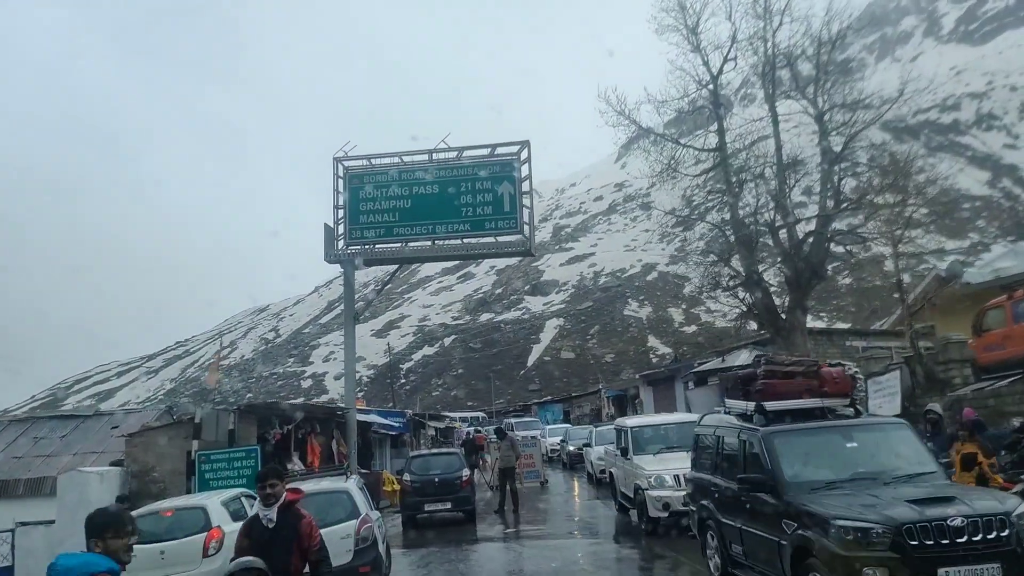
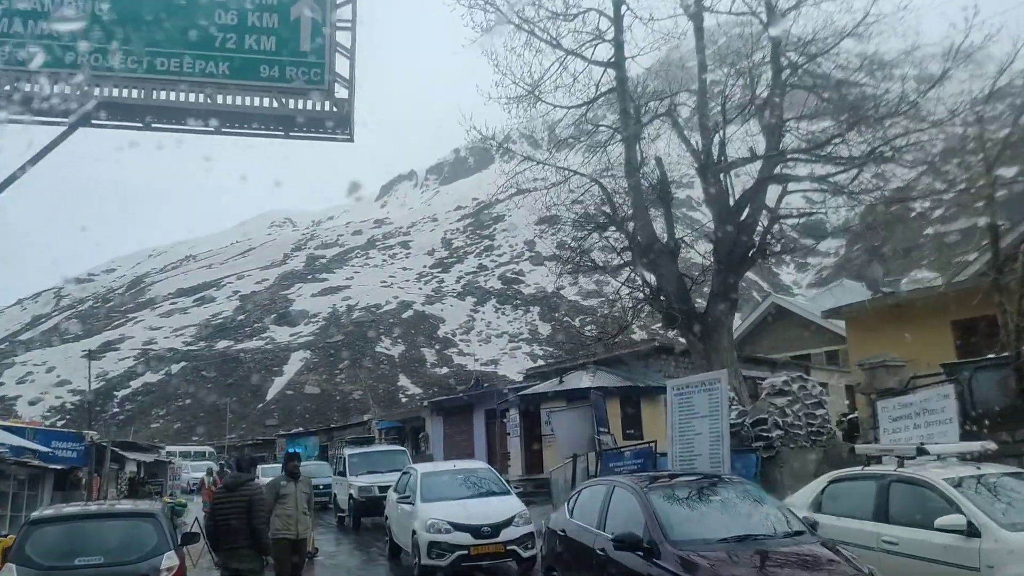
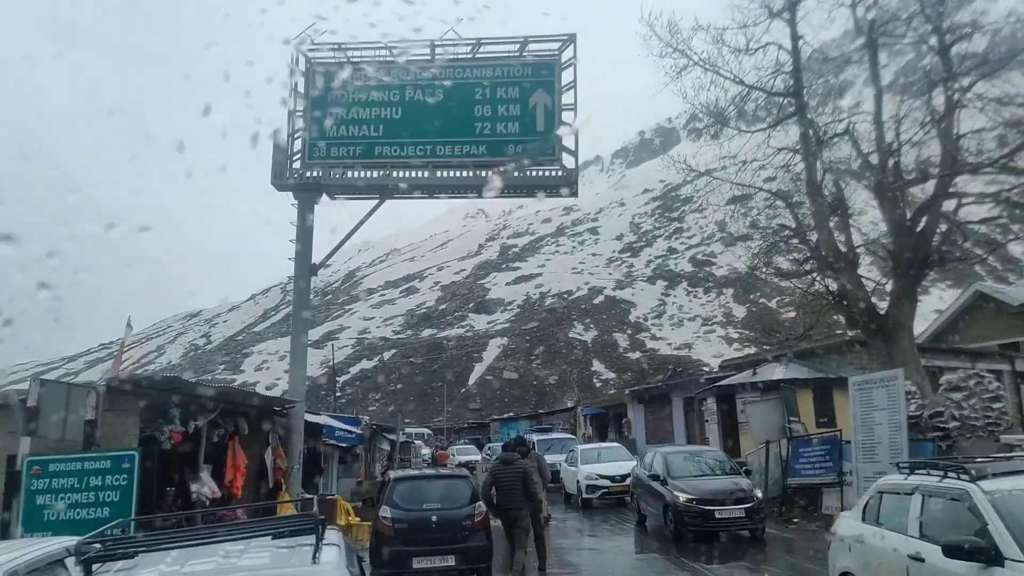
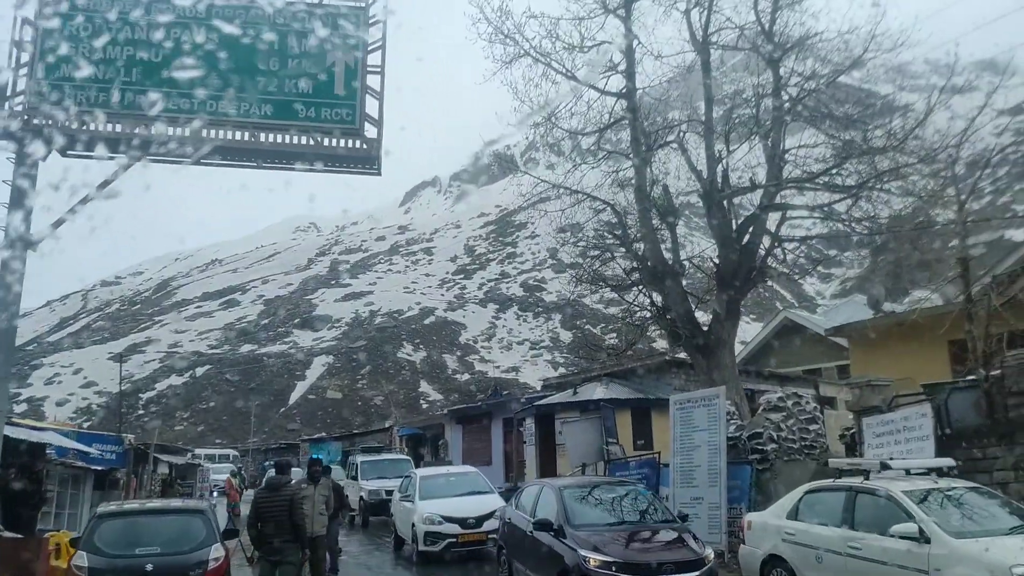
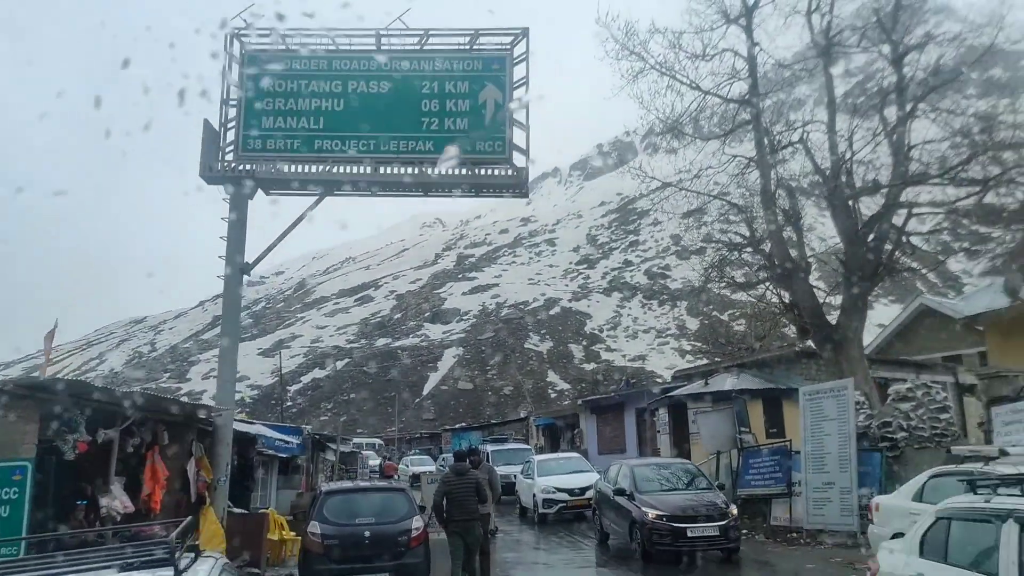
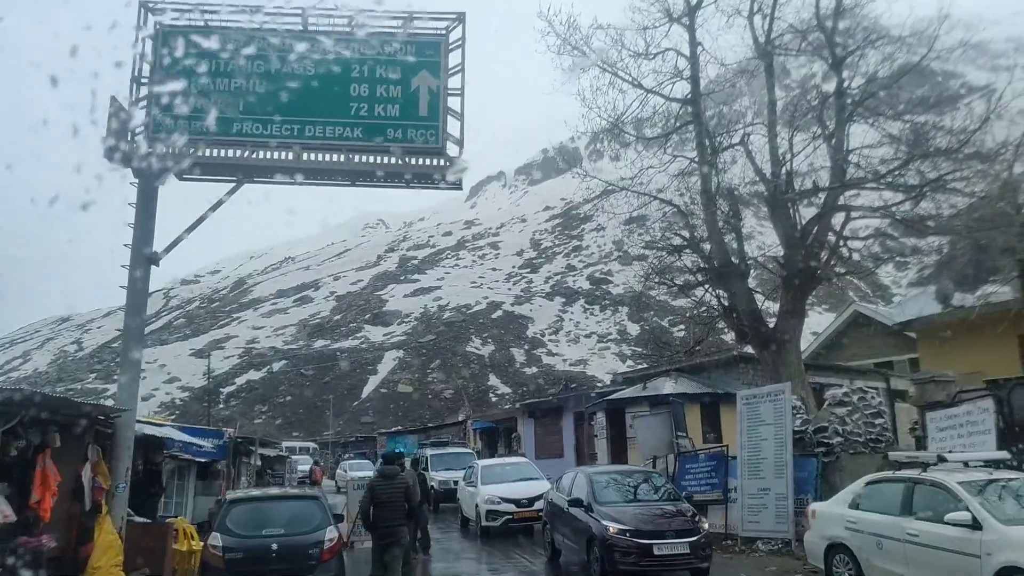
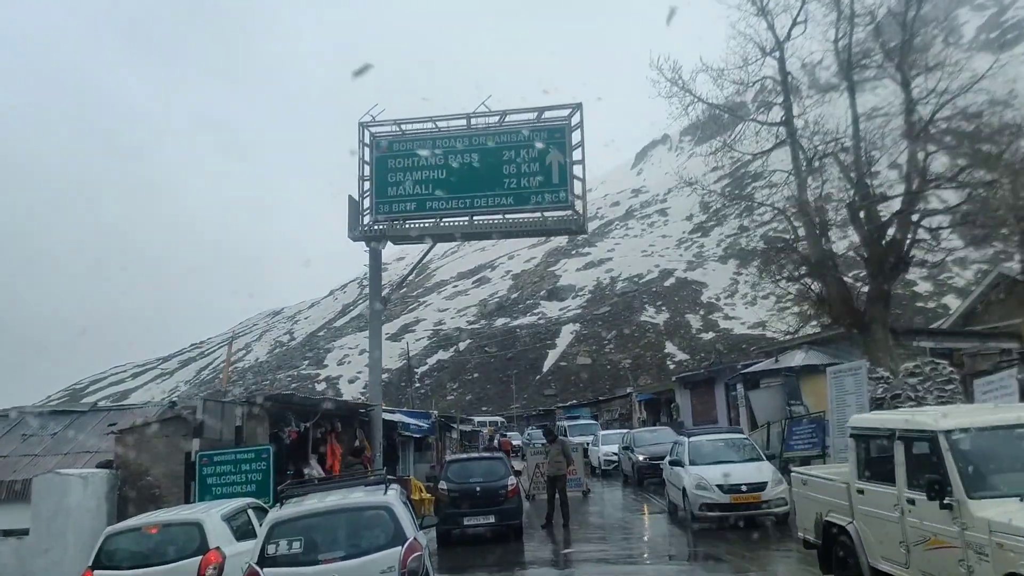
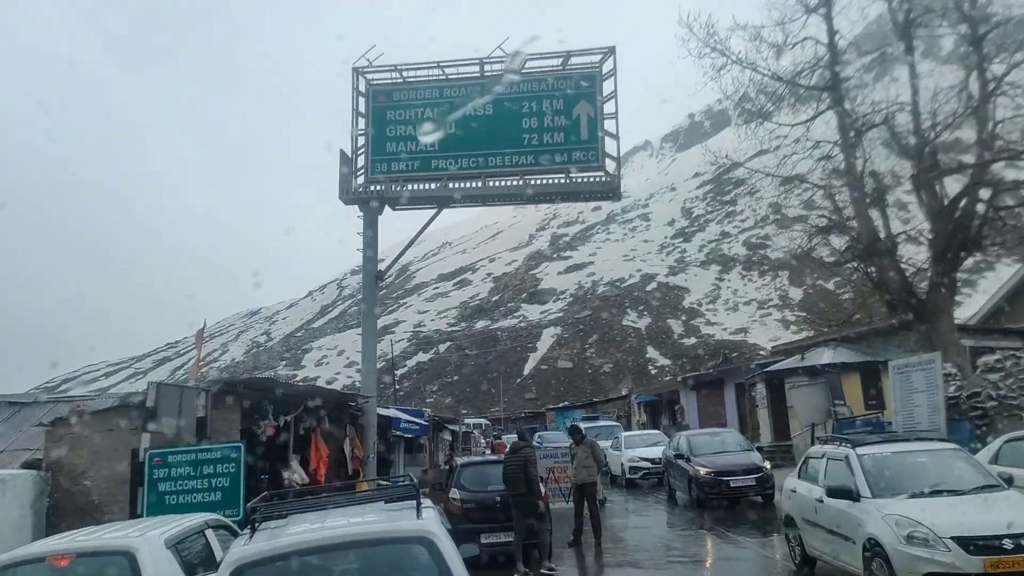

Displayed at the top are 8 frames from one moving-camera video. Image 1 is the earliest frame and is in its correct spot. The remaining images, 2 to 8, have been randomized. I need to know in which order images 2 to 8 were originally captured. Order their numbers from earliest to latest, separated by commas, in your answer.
7, 8, 3, 5, 6, 4, 2
